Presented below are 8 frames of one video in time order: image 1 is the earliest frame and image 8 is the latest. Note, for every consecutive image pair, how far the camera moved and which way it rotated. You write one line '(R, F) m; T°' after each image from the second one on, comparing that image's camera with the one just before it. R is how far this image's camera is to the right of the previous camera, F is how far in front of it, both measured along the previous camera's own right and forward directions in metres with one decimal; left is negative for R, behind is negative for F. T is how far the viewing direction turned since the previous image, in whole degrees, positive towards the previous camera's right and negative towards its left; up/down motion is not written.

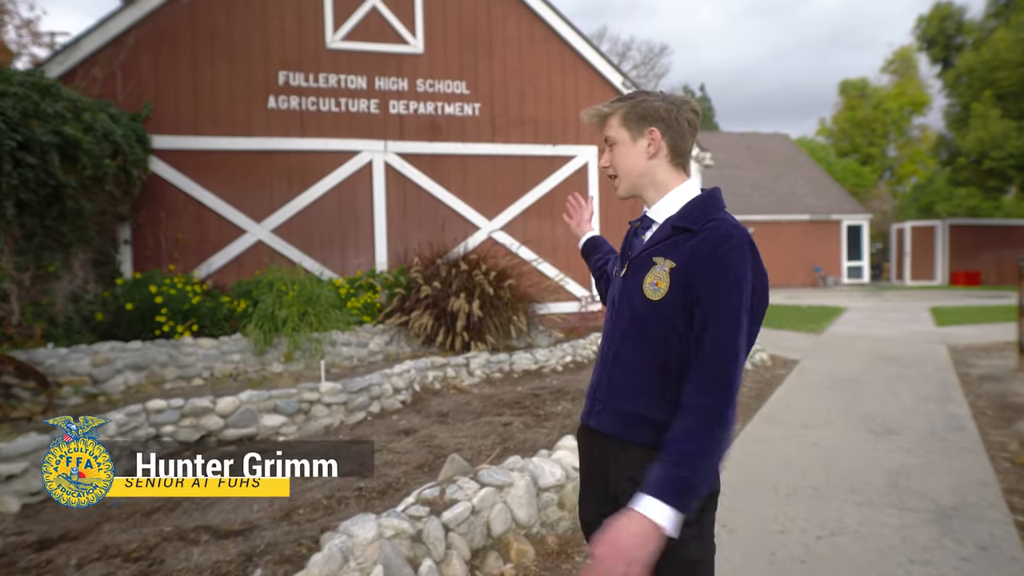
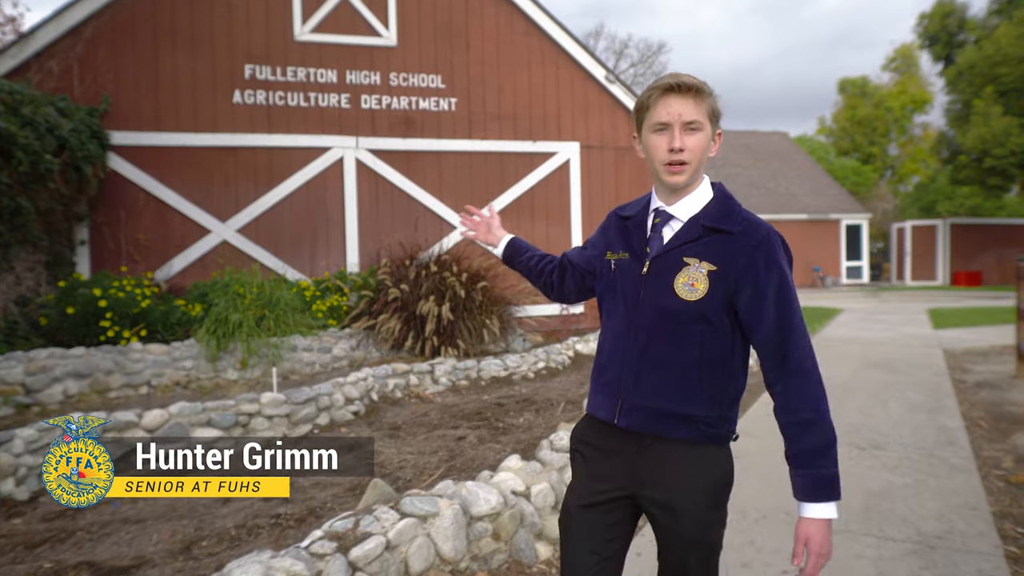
(+0.3, +0.4) m; 0°
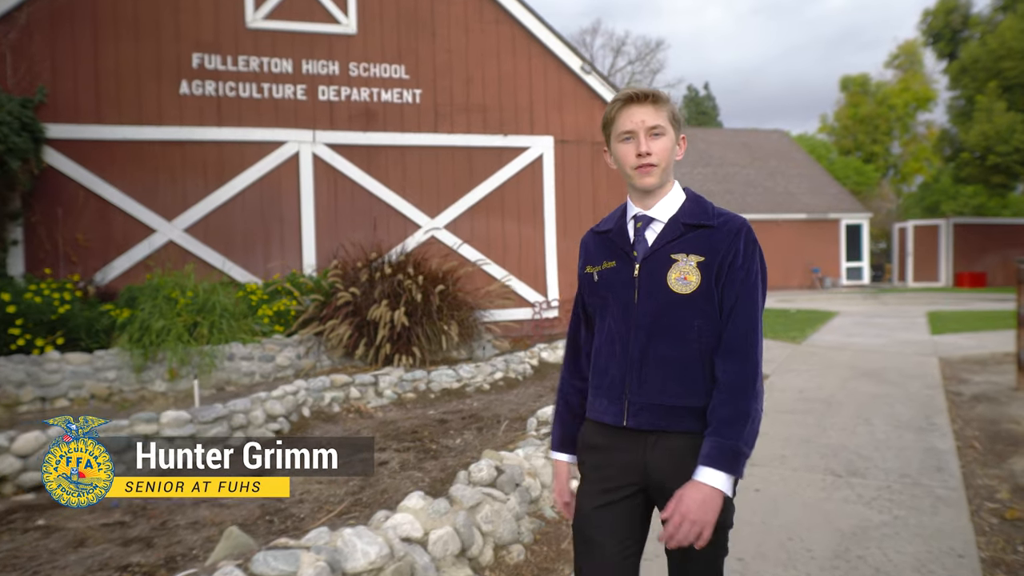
(+0.4, +0.5) m; 0°
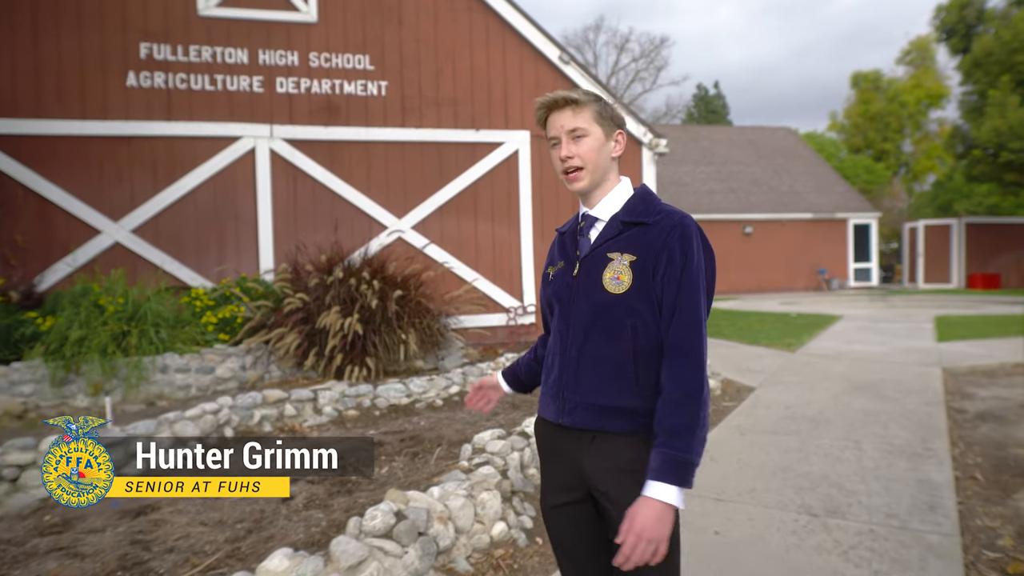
(+0.4, +0.6) m; -1°
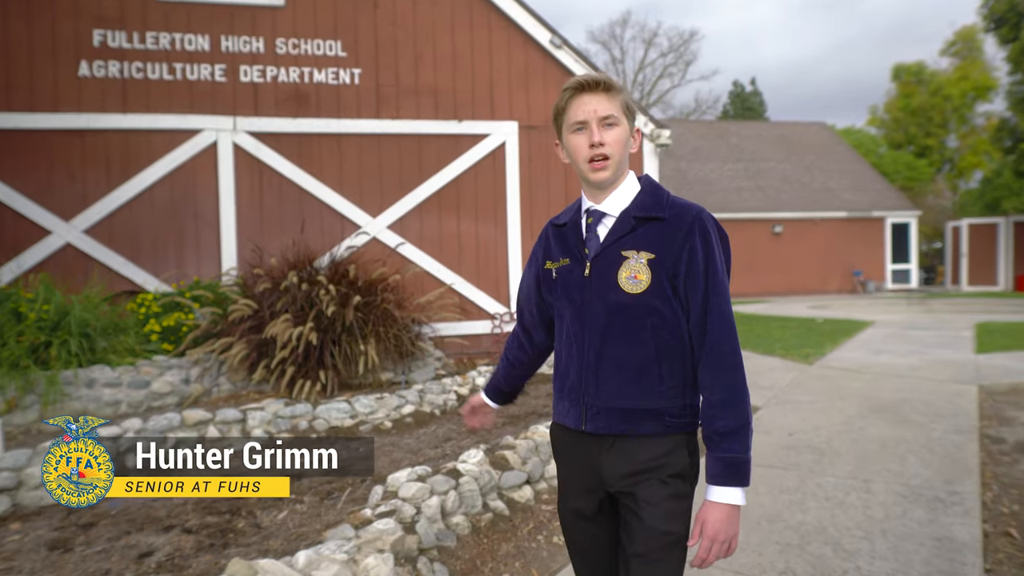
(+0.5, +0.7) m; -3°
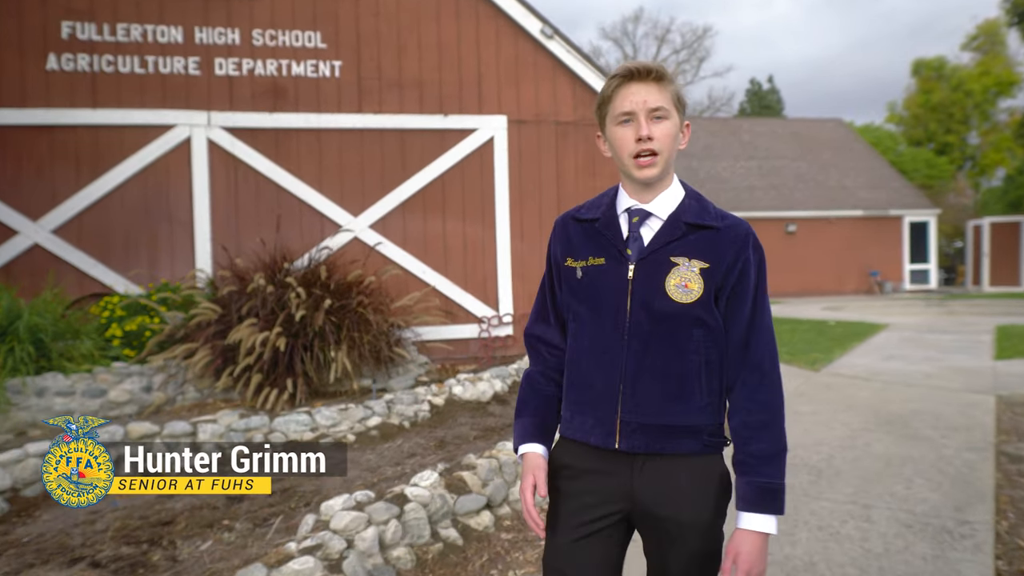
(+0.3, +0.4) m; -1°
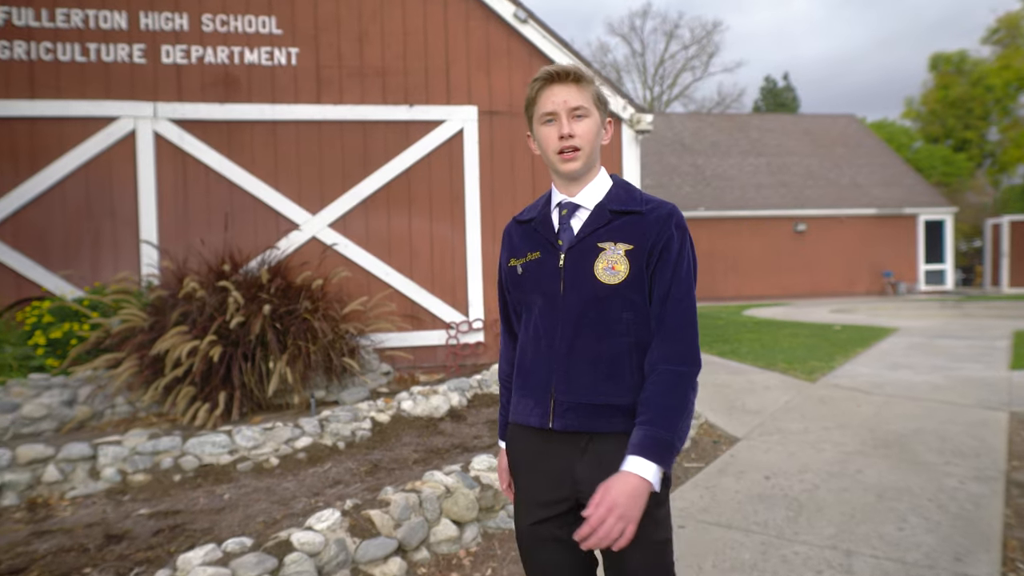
(+0.4, +0.5) m; -1°
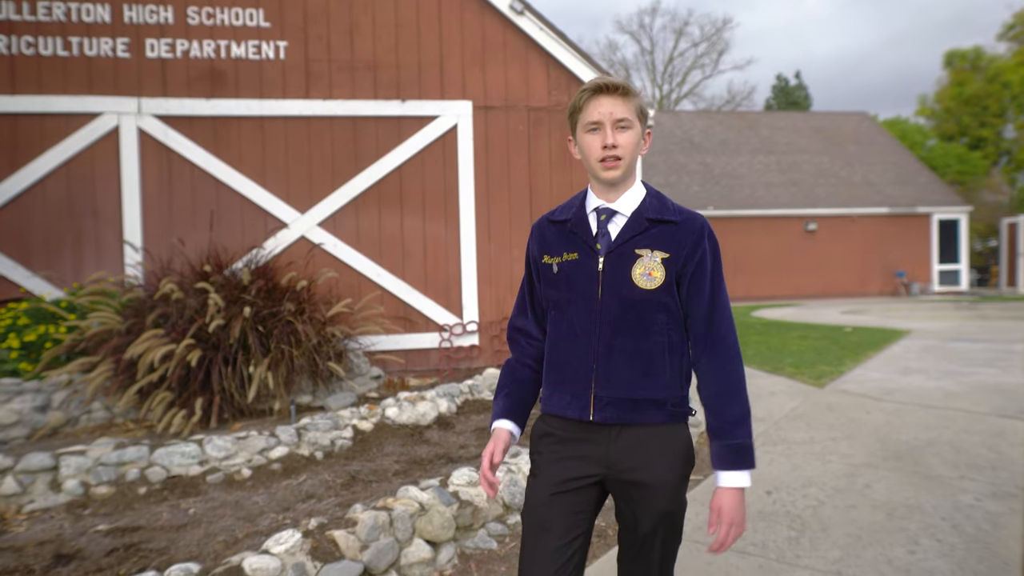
(+0.1, +0.2) m; -1°
